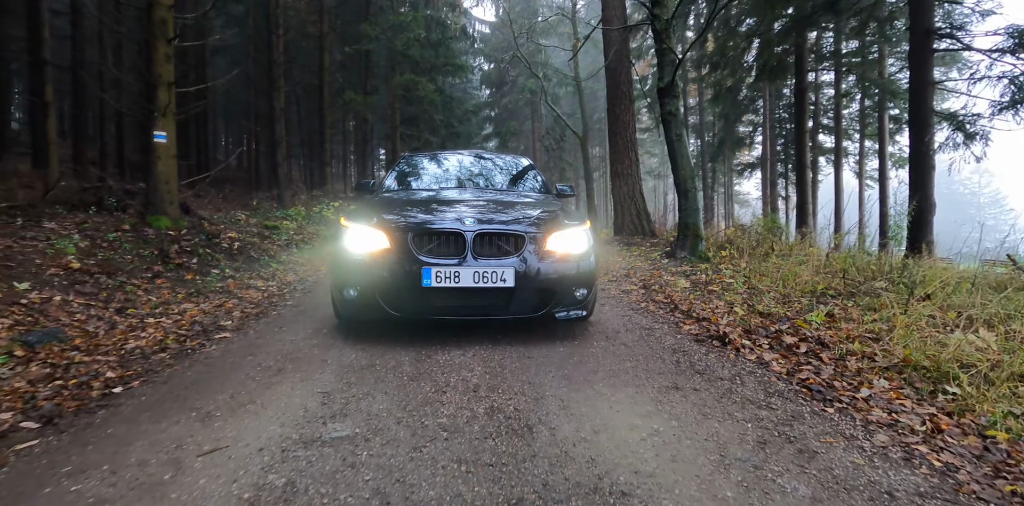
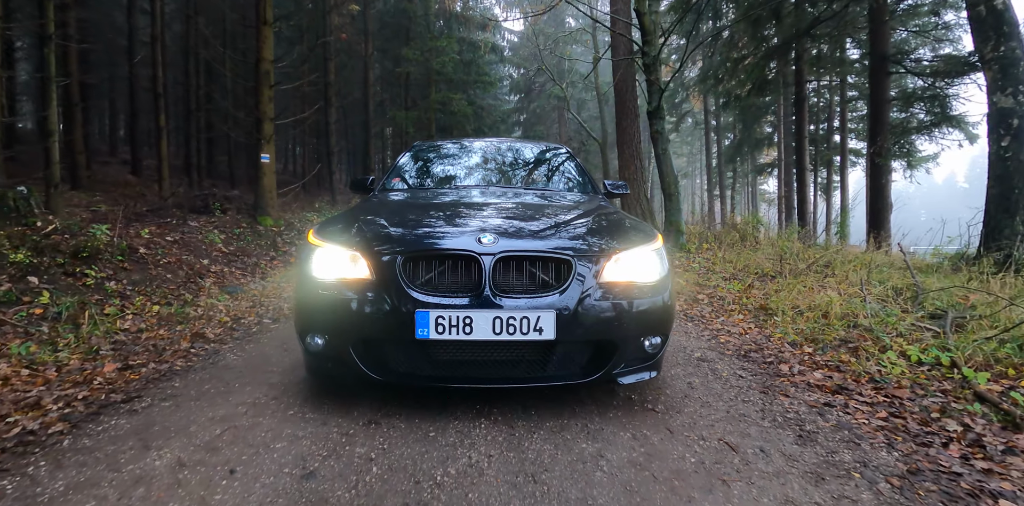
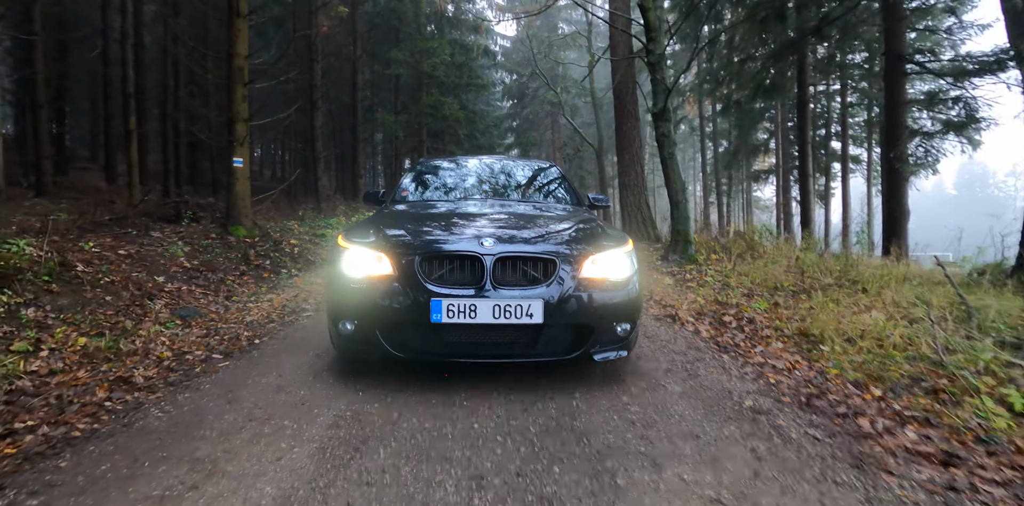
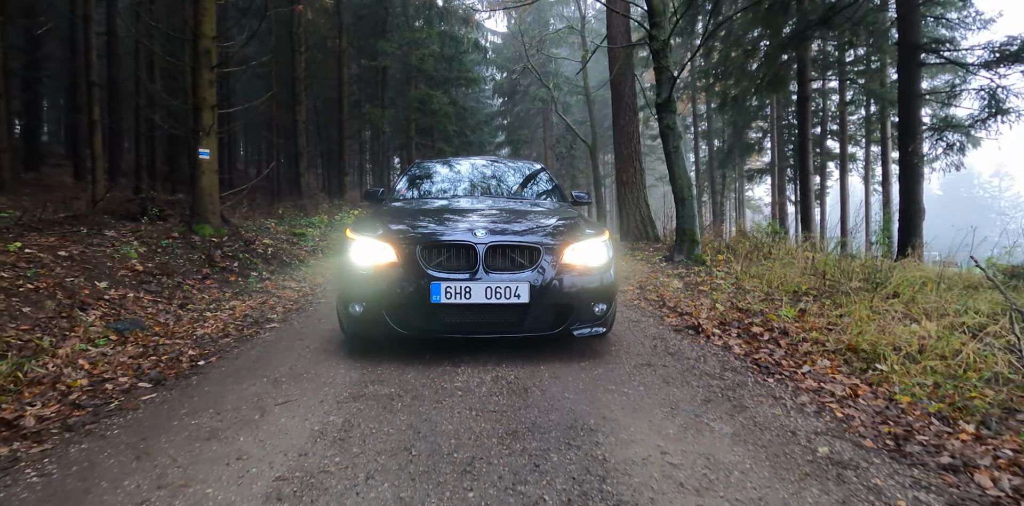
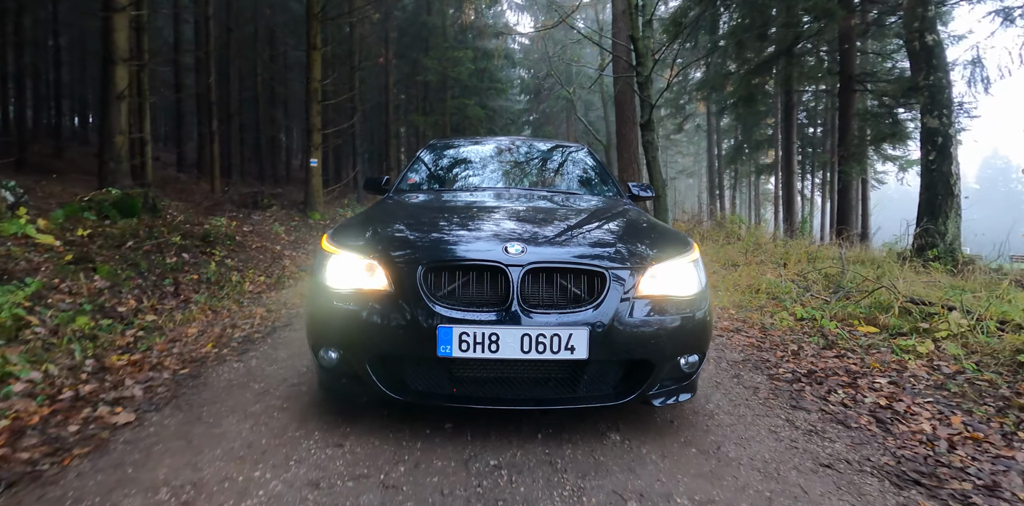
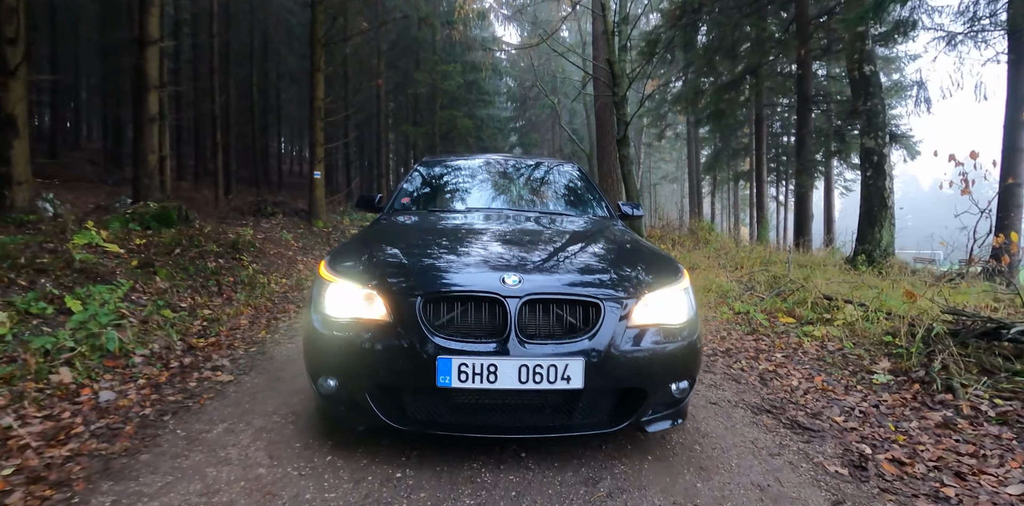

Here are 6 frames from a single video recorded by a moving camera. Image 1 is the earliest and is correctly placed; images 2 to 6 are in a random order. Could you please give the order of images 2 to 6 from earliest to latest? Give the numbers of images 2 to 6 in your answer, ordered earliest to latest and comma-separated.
4, 3, 2, 5, 6
